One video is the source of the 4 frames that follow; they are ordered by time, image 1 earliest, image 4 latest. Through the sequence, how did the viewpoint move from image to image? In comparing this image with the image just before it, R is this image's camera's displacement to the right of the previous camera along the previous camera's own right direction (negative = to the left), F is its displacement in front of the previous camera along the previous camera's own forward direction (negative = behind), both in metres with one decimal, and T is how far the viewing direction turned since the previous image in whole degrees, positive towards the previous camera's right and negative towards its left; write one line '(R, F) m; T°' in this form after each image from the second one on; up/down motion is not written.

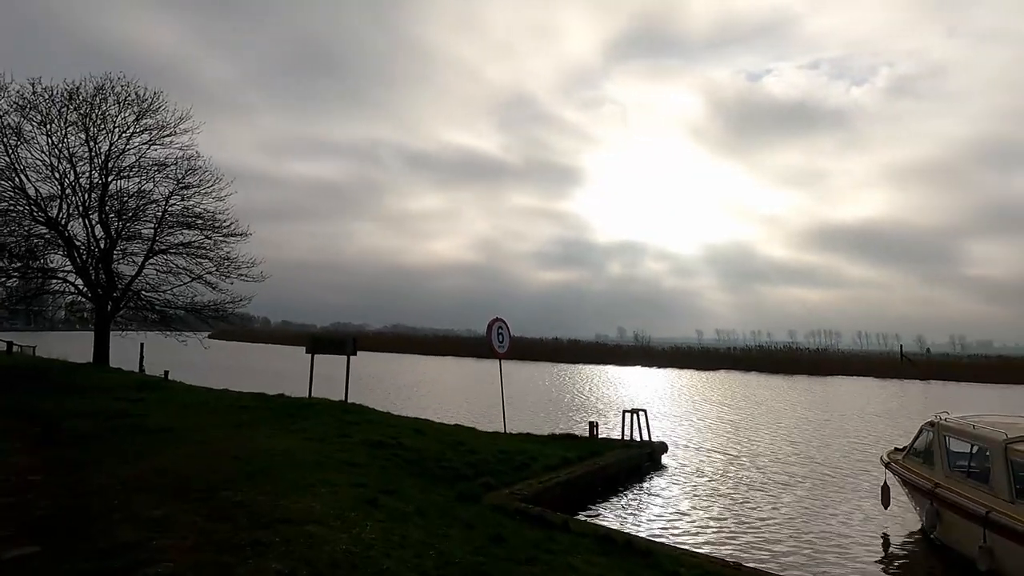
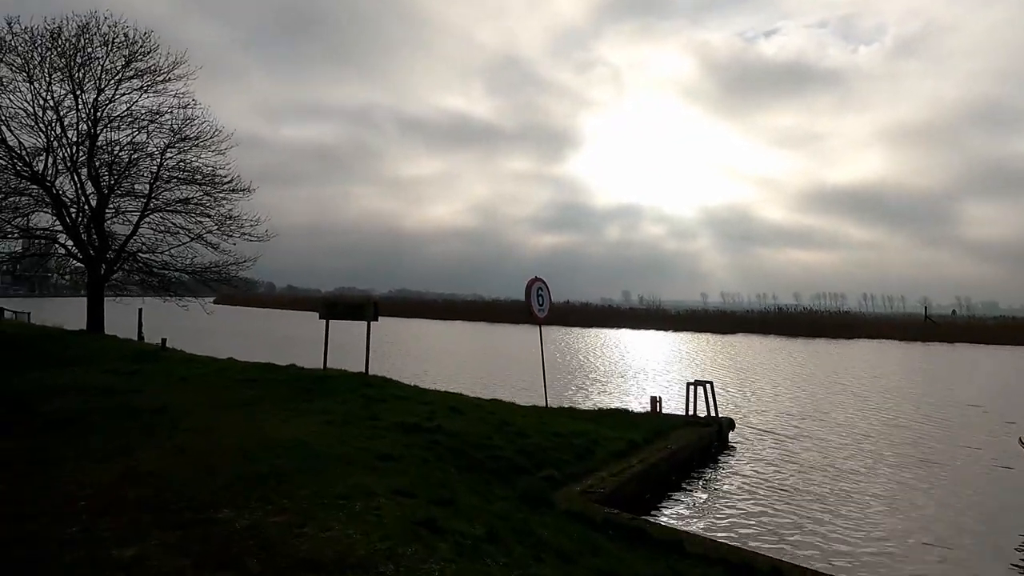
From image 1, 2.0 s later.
(-0.9, +2.2) m; 0°
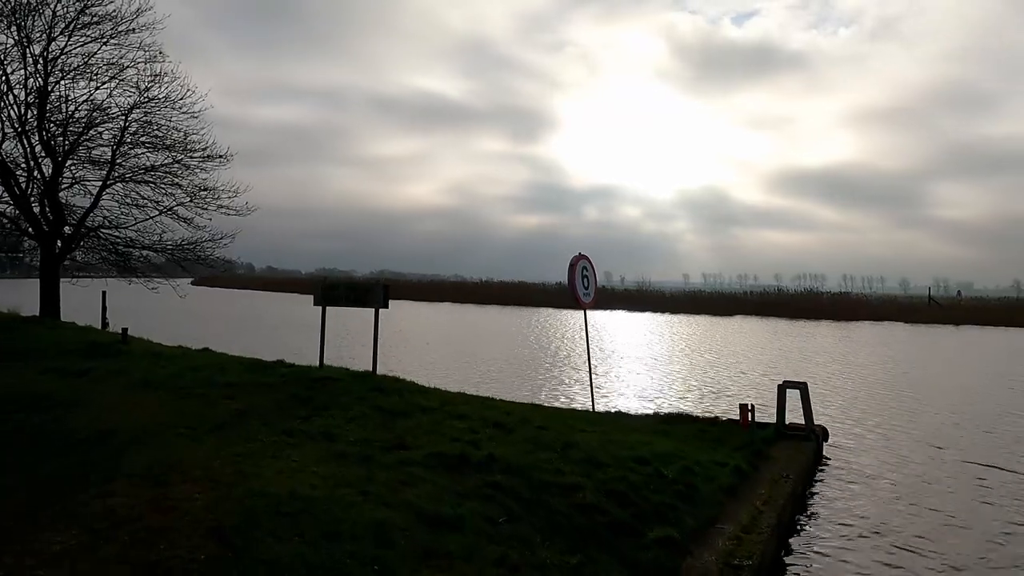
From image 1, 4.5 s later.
(-1.1, +2.9) m; +2°
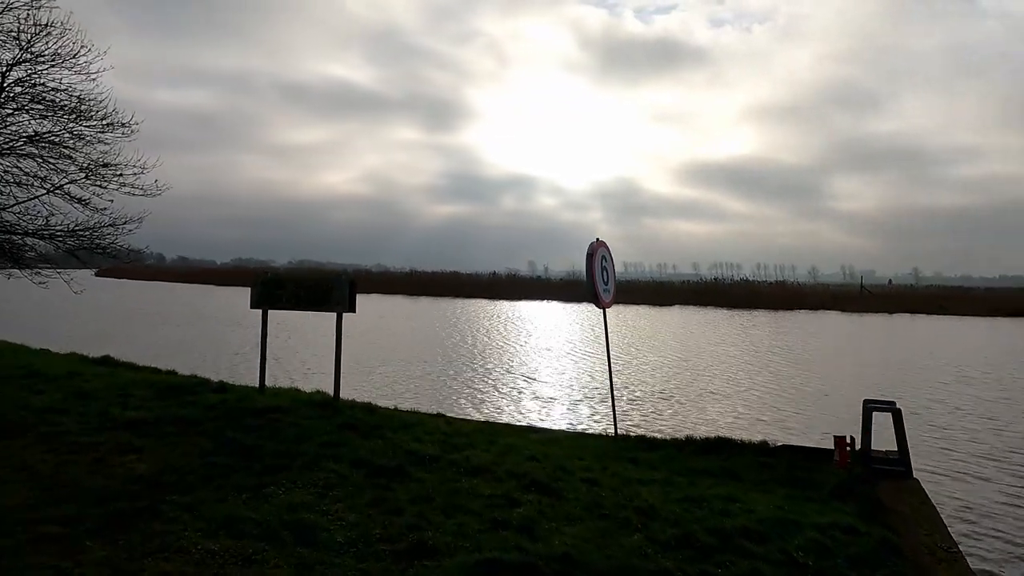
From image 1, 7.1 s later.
(-1.2, +2.9) m; +6°
